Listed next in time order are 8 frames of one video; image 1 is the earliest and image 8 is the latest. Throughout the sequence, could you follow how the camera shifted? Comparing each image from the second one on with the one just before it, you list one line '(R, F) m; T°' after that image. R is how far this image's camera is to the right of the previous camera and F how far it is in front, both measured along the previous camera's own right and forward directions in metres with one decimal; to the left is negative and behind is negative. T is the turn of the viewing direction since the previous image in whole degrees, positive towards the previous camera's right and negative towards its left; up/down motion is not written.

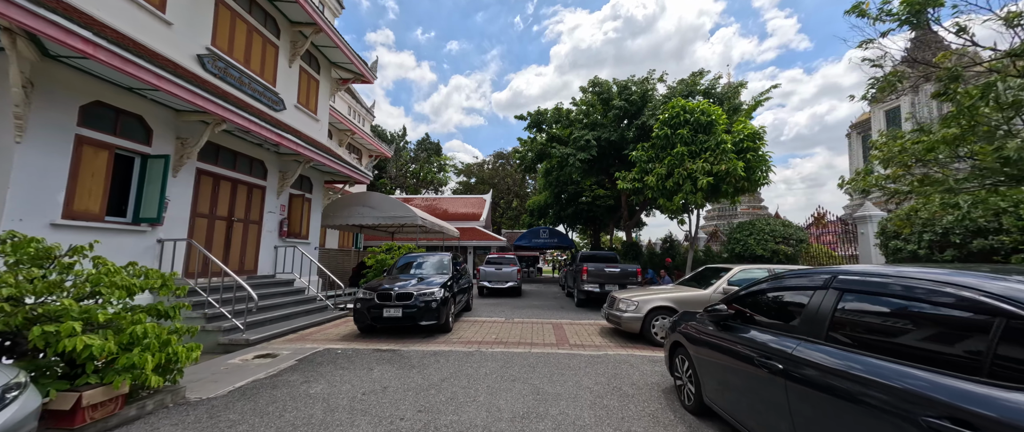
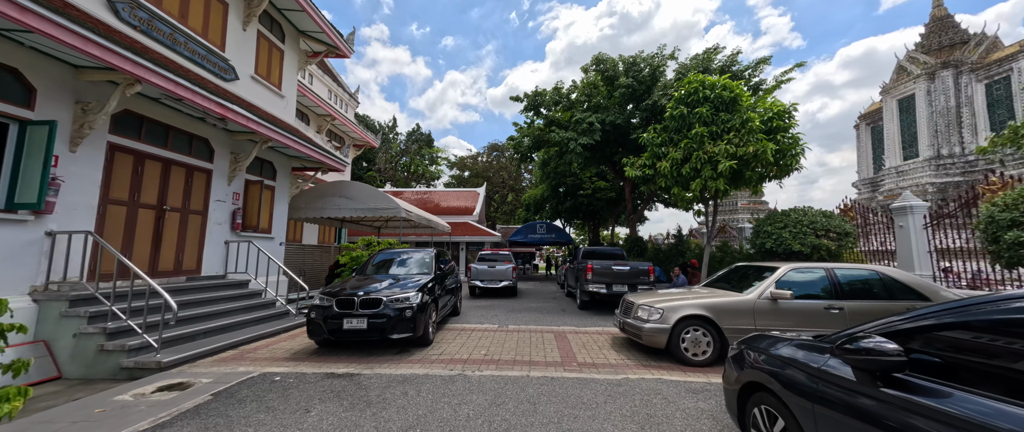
(0.0, +1.3) m; +1°
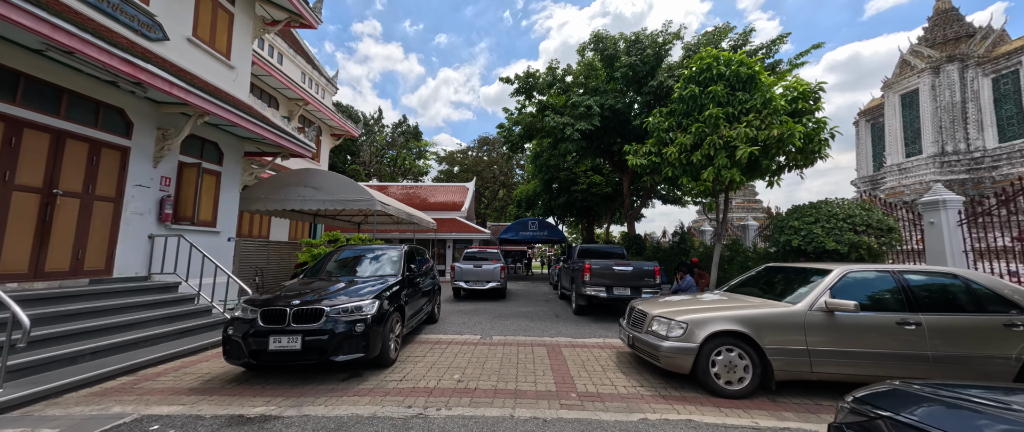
(+0.1, +1.2) m; +1°
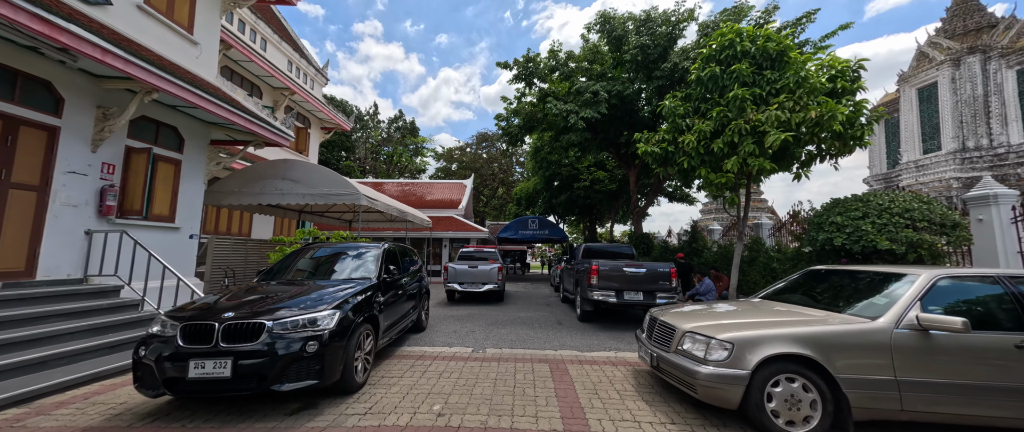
(0.0, +0.9) m; 0°
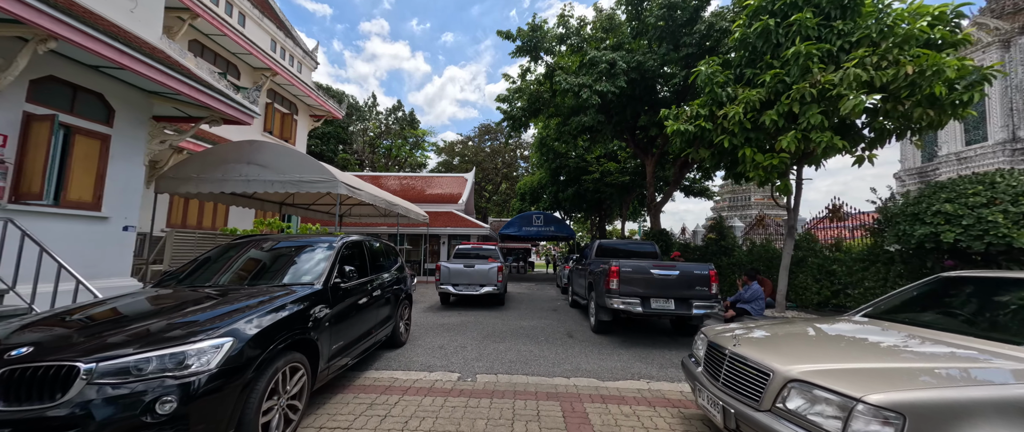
(+0.1, +1.3) m; -1°
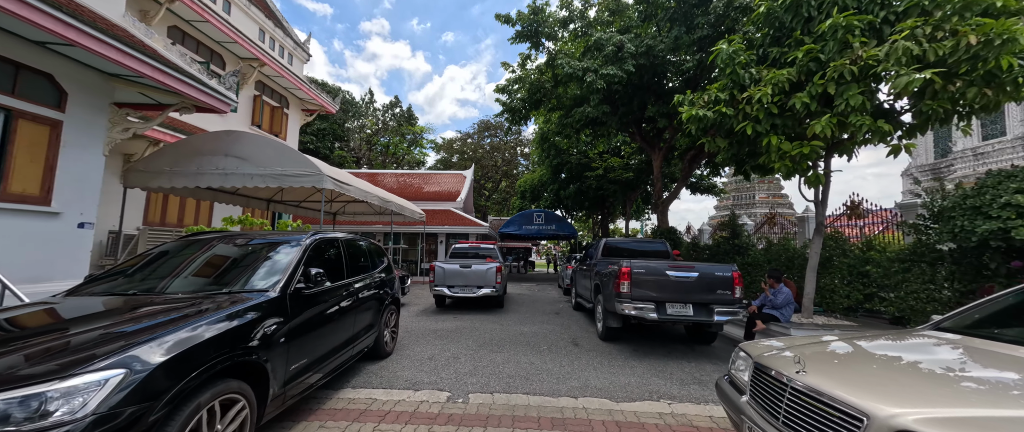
(0.0, +0.6) m; 0°
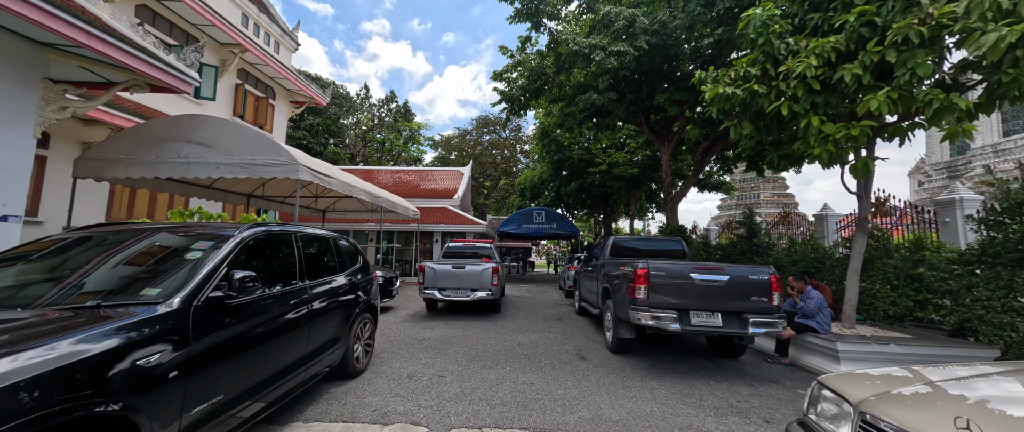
(0.0, +0.8) m; 0°
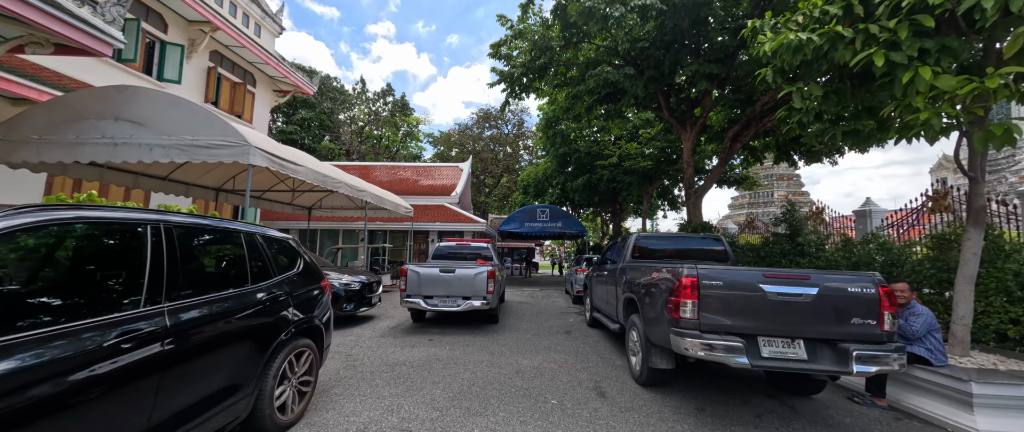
(+0.1, +1.2) m; -1°
